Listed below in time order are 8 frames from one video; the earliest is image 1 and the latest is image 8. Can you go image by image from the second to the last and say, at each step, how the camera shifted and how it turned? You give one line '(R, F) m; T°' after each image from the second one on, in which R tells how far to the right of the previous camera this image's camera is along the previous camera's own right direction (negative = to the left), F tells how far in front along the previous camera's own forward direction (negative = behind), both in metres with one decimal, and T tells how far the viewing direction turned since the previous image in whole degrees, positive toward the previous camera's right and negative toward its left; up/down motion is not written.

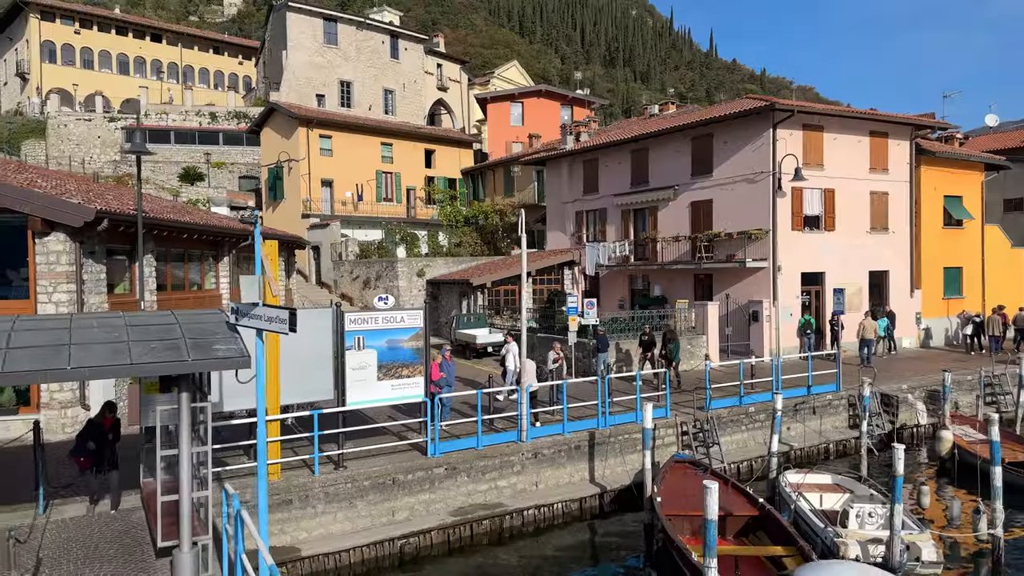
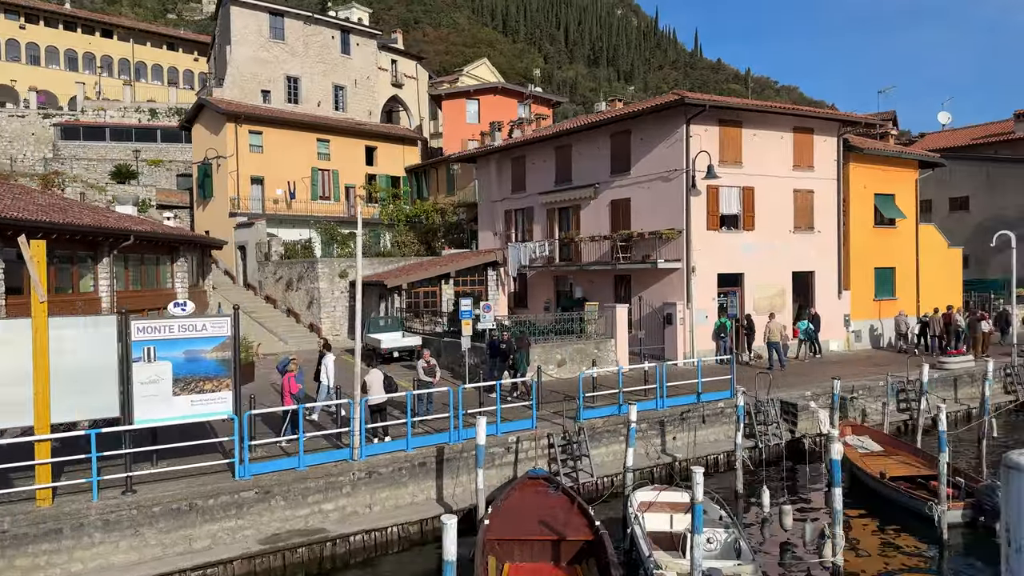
(+2.8, +1.1) m; +1°
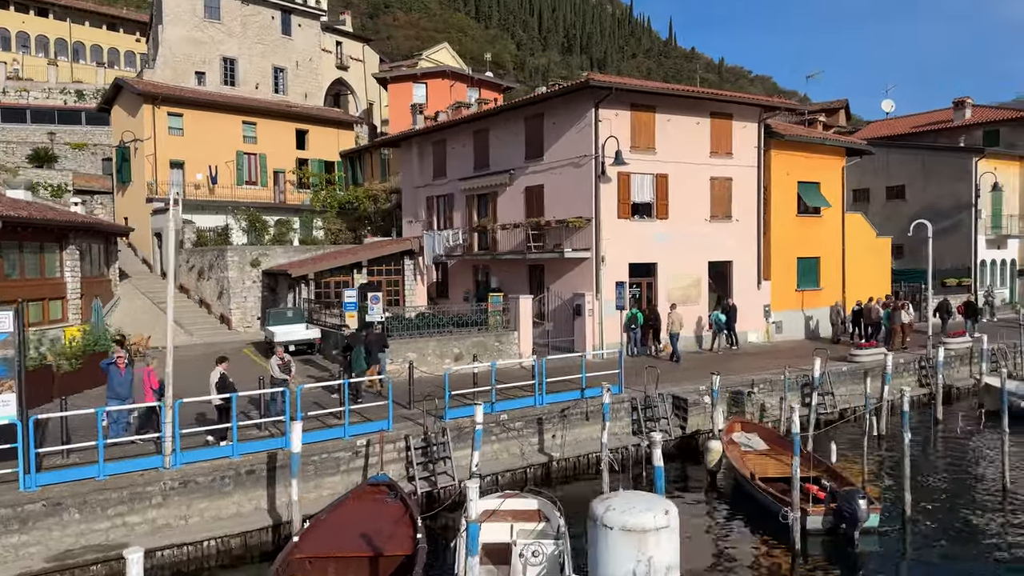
(+2.4, +1.0) m; +2°
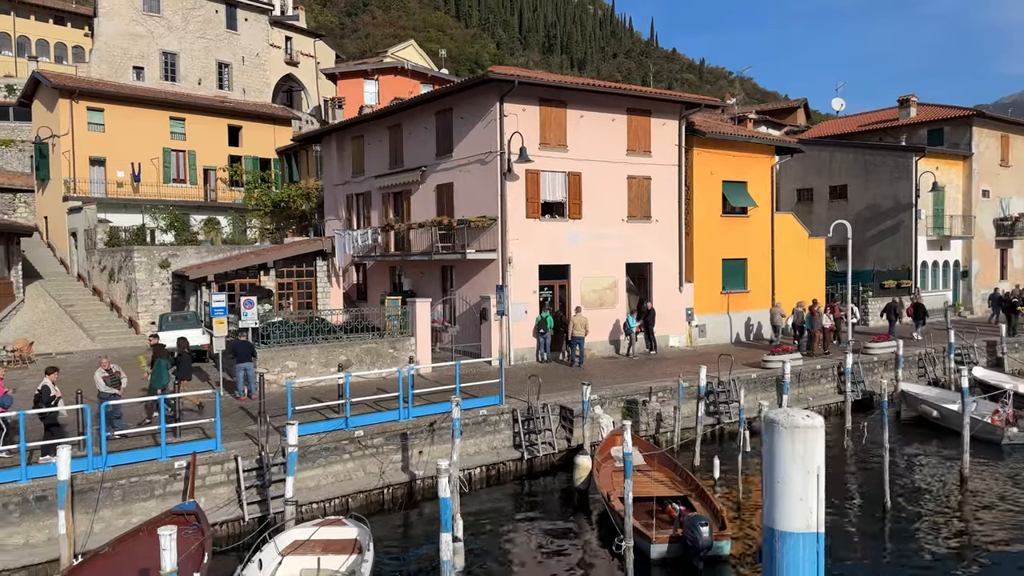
(+2.5, +1.1) m; +1°
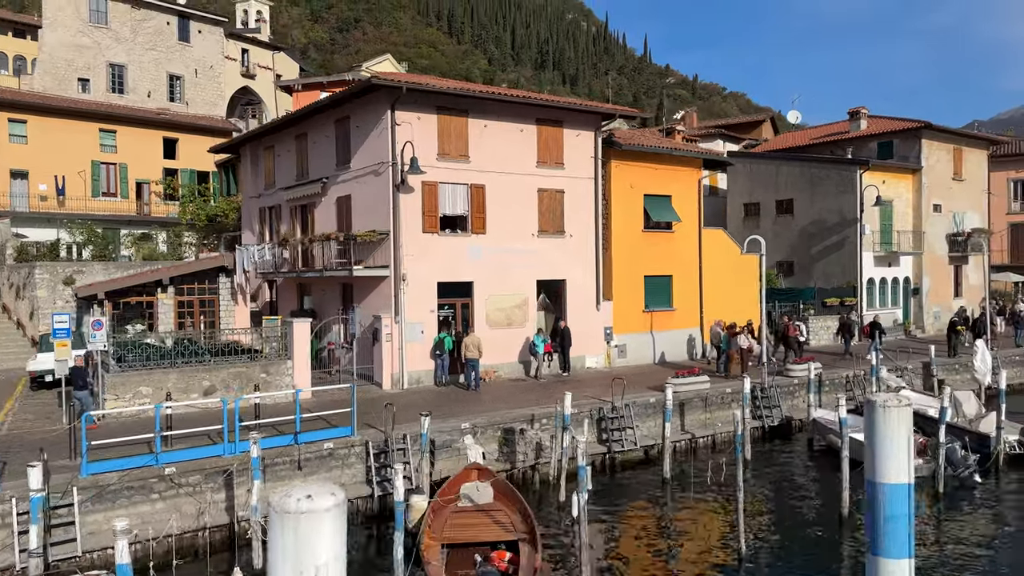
(+2.9, +1.2) m; 0°
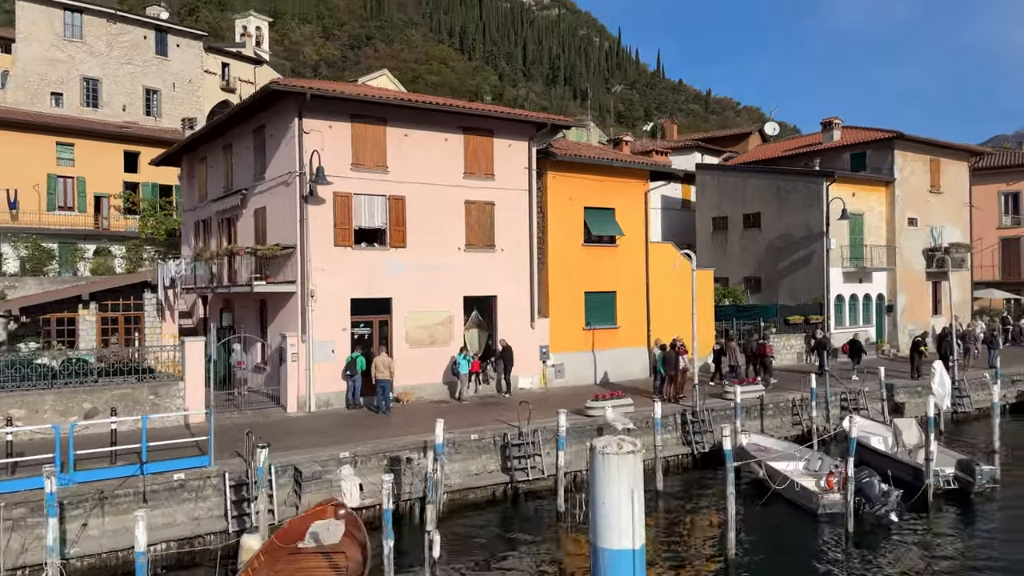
(+2.7, +1.1) m; -1°
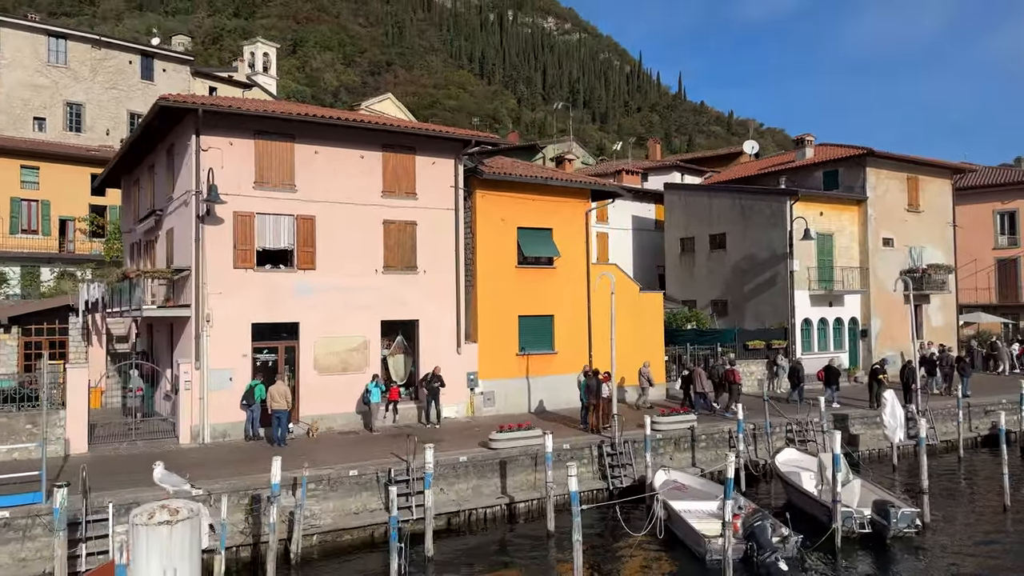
(+3.0, +1.1) m; -2°
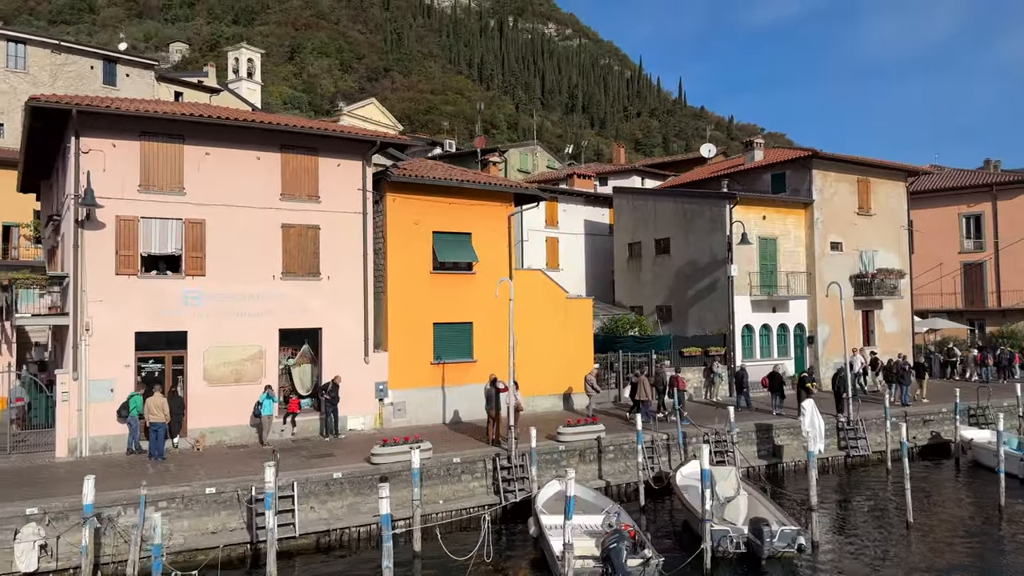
(+2.7, +0.7) m; 0°
